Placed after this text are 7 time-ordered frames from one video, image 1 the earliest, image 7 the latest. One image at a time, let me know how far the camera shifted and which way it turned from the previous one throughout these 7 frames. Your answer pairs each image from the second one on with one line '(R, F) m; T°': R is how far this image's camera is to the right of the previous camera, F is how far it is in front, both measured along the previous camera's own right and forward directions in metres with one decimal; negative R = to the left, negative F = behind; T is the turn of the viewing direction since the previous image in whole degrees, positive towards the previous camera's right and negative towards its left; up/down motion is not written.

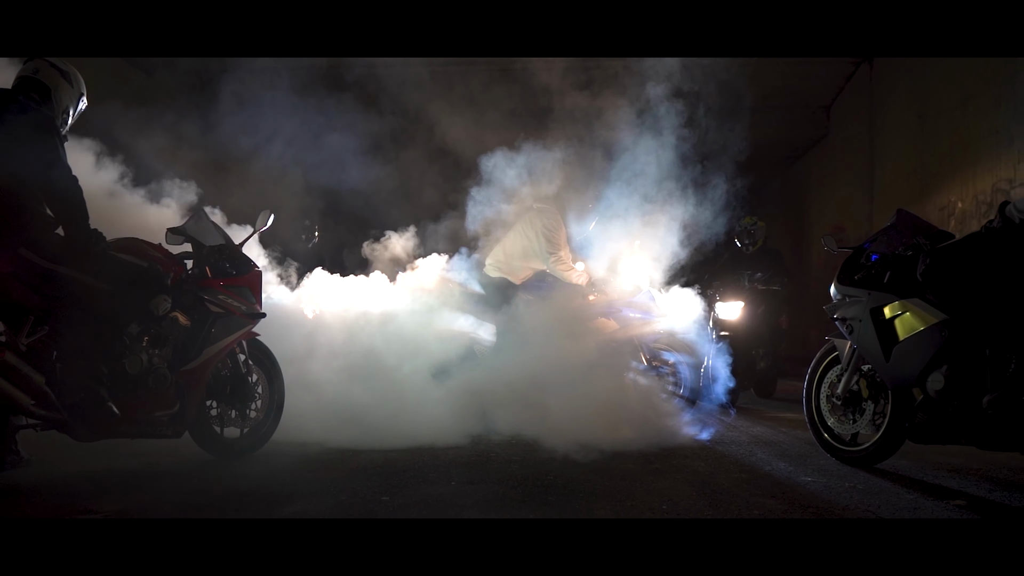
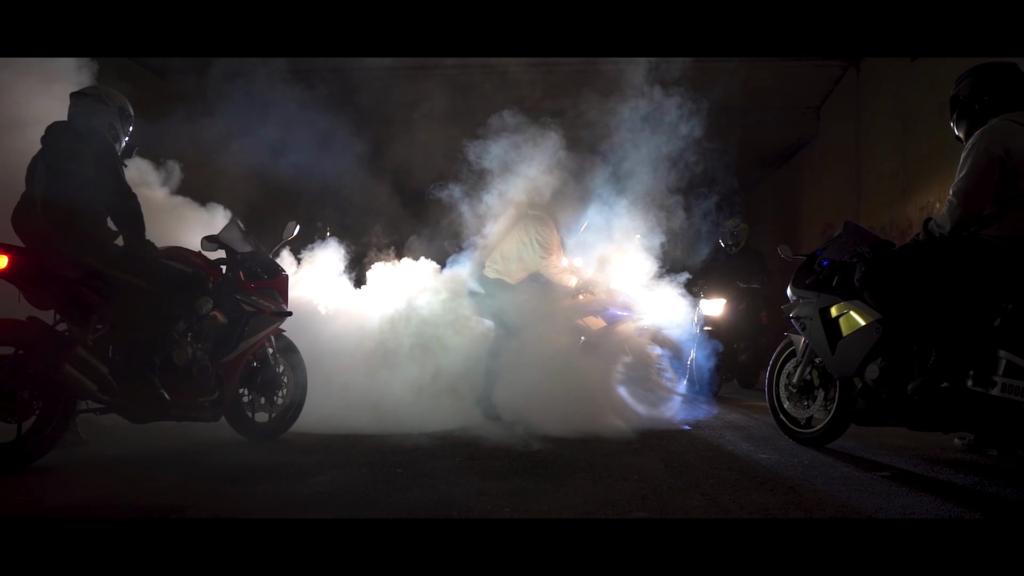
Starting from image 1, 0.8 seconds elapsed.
(0.0, -0.5) m; 0°
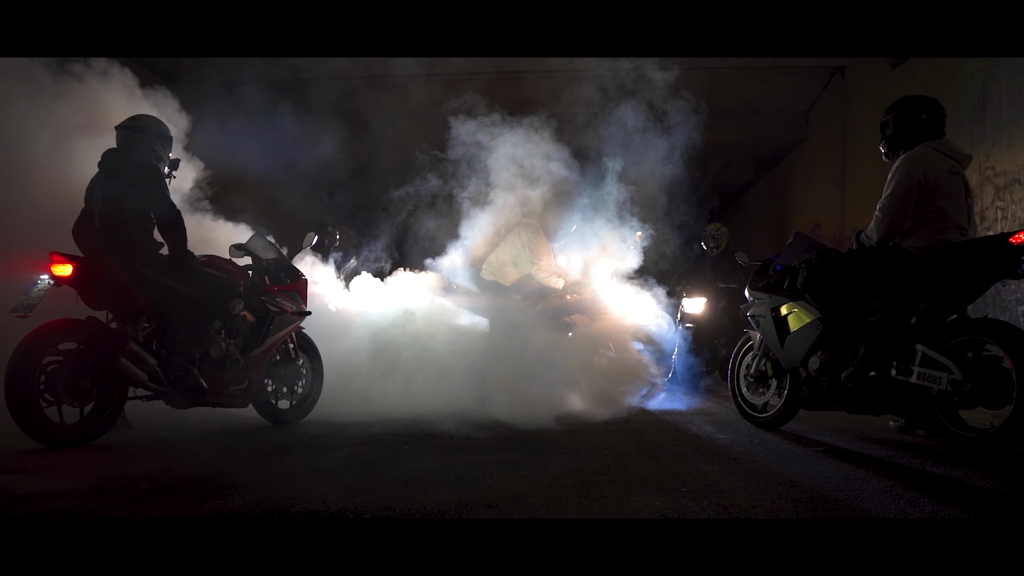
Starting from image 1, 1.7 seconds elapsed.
(+0.1, -0.6) m; 0°
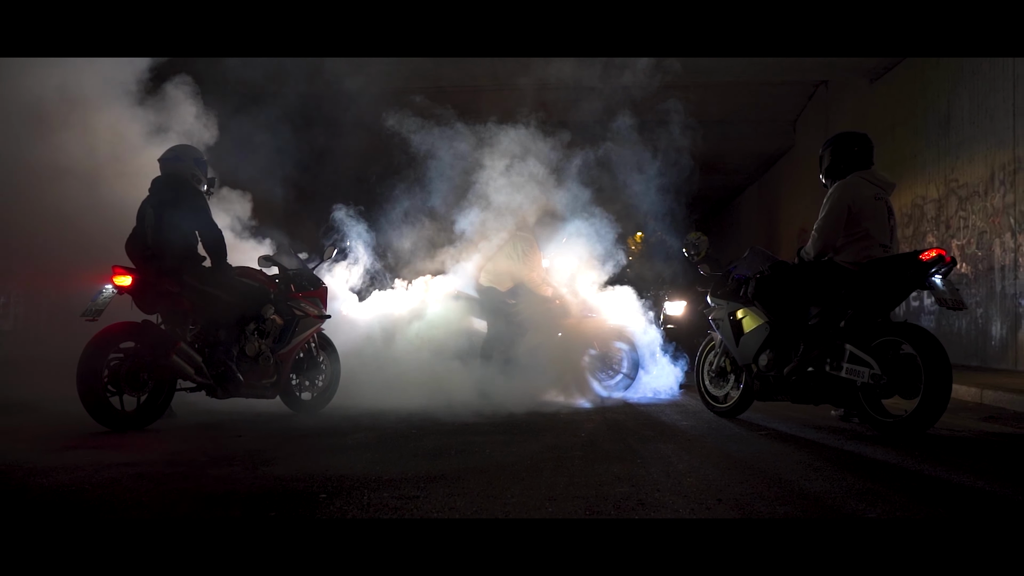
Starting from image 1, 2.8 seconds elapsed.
(+0.1, -0.7) m; 0°
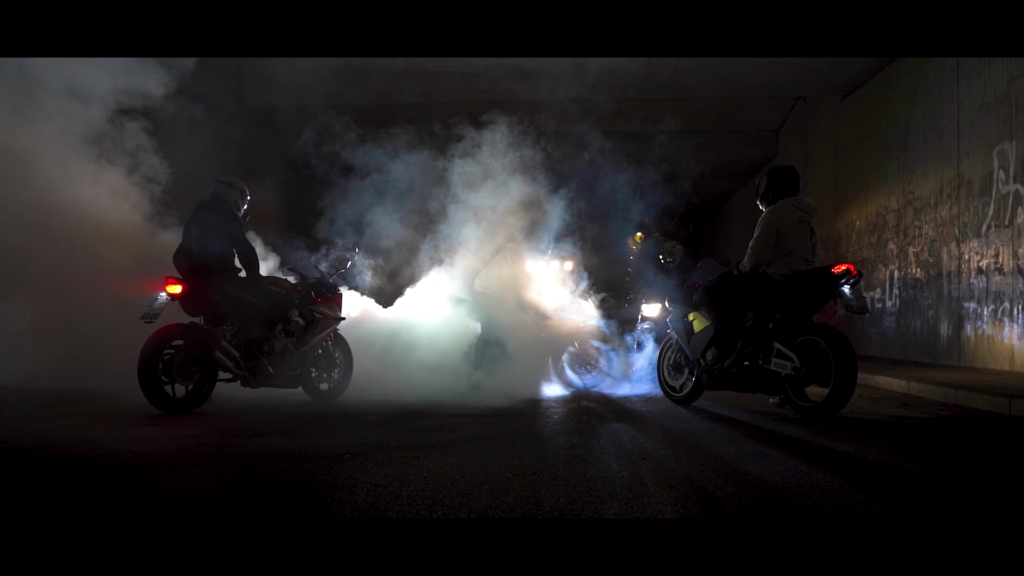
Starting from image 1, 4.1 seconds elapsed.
(+0.1, -1.0) m; 0°
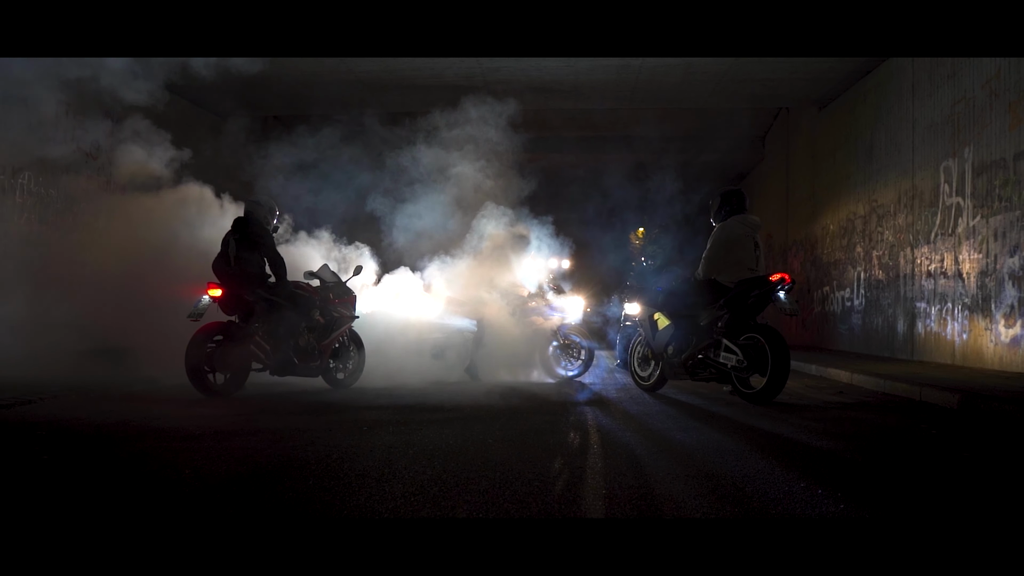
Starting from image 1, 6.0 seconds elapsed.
(+0.2, -1.0) m; 0°
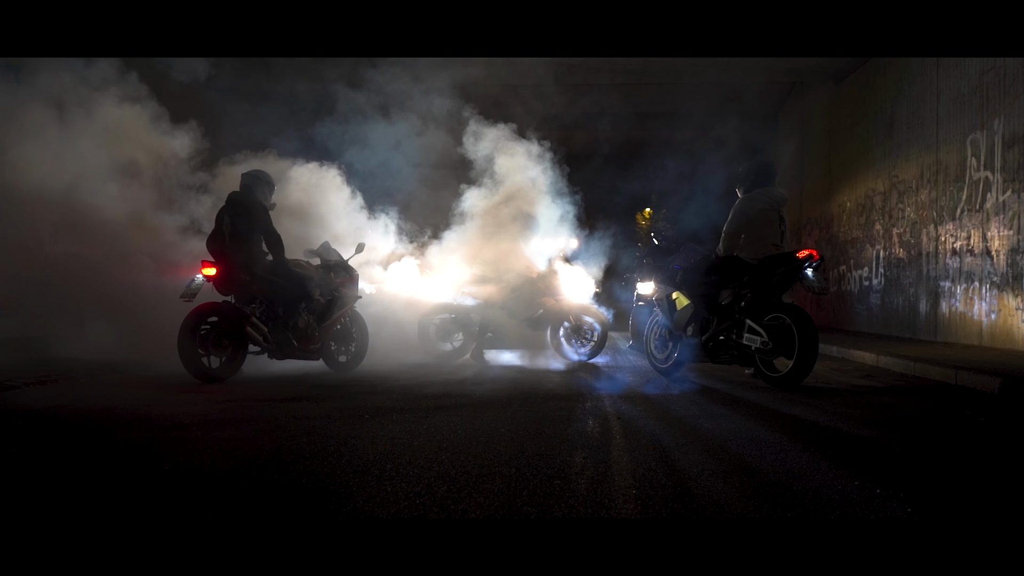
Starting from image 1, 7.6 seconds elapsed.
(-0.1, +0.4) m; 0°
